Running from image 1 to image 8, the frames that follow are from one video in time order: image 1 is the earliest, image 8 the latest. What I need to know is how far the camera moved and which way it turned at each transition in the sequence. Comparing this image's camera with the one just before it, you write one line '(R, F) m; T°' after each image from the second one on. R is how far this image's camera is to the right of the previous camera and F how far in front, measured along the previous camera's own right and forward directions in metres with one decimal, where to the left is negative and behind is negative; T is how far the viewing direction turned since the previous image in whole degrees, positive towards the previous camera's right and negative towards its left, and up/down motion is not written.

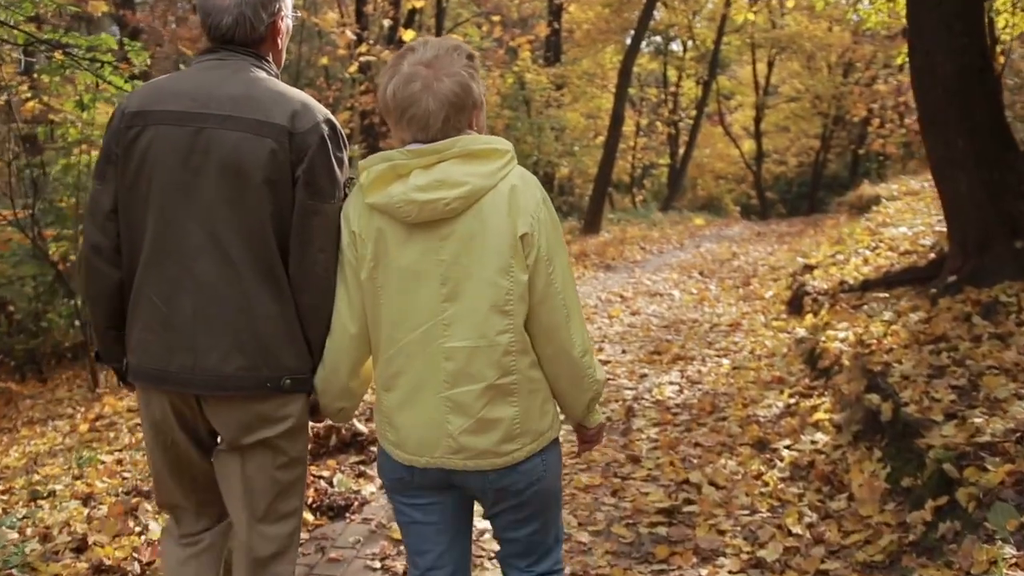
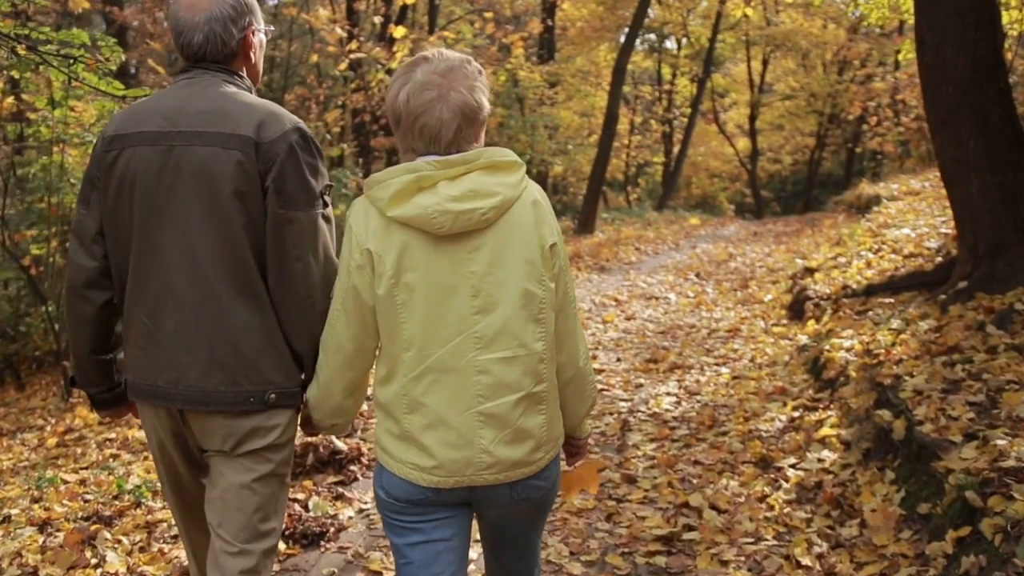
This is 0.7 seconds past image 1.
(0.0, +0.3) m; 0°
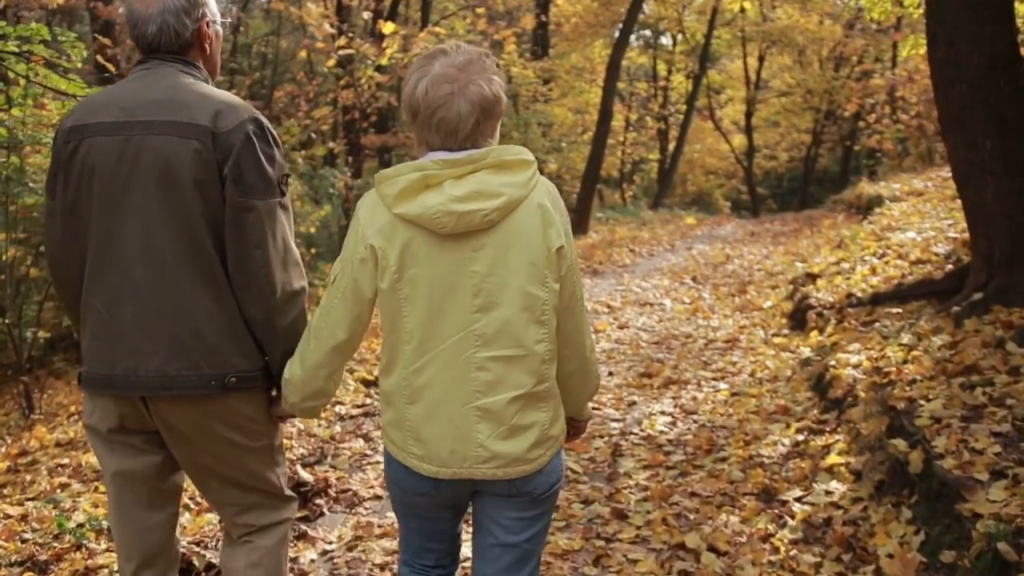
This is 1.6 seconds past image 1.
(+0.1, +0.4) m; 0°
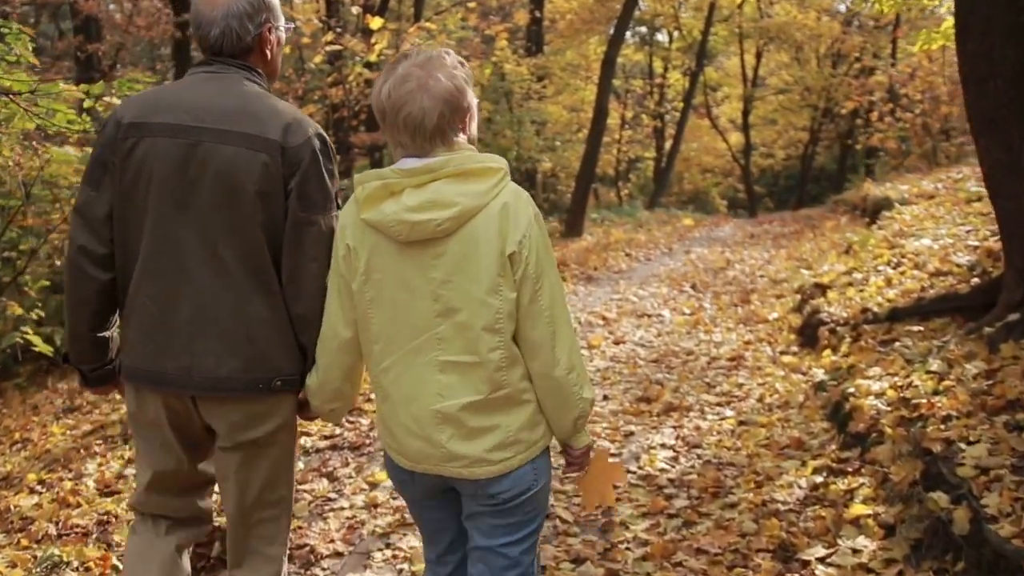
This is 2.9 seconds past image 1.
(+0.1, +0.6) m; 0°
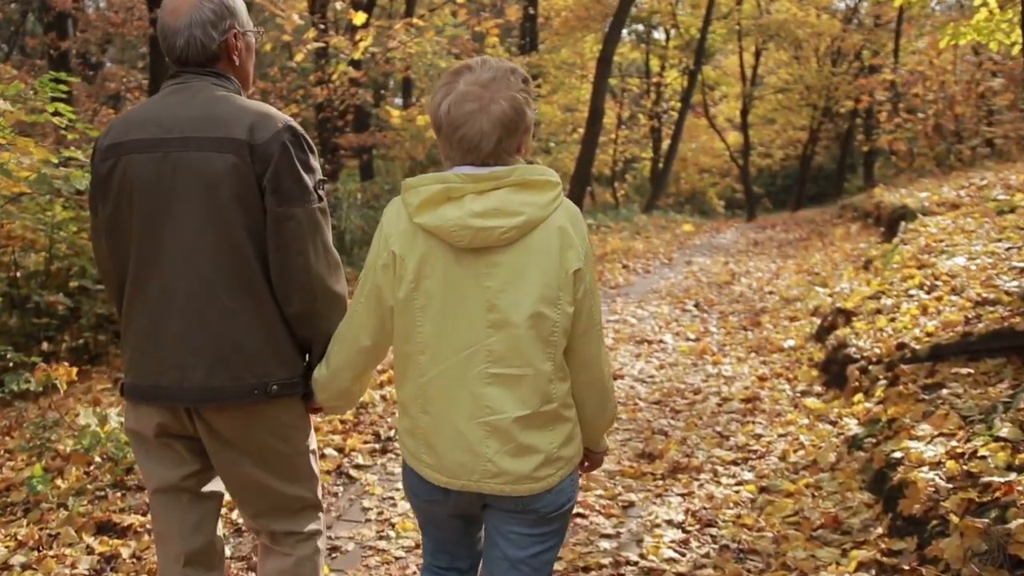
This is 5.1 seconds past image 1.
(+0.1, +1.0) m; 0°
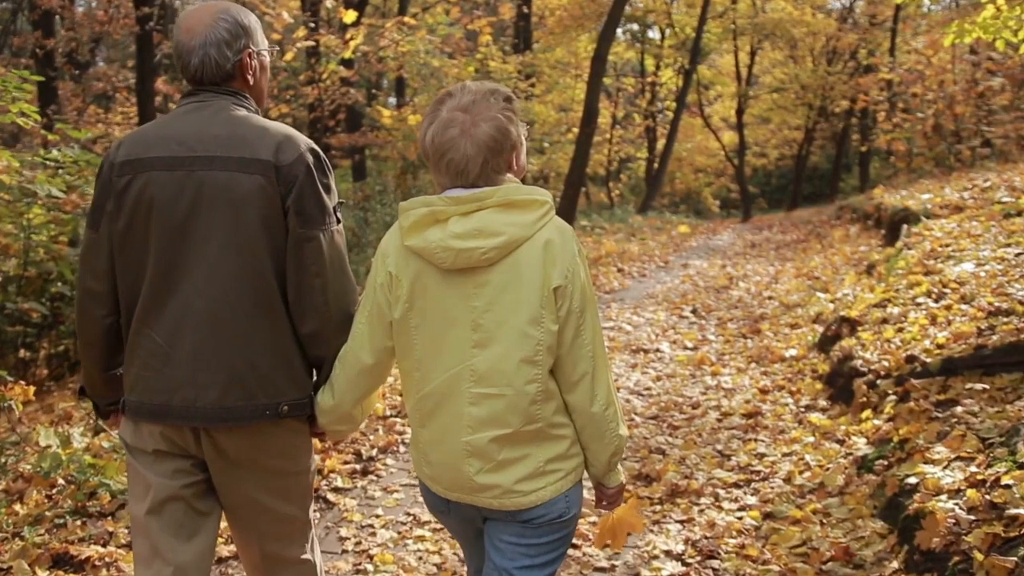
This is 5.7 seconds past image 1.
(0.0, +0.3) m; 0°
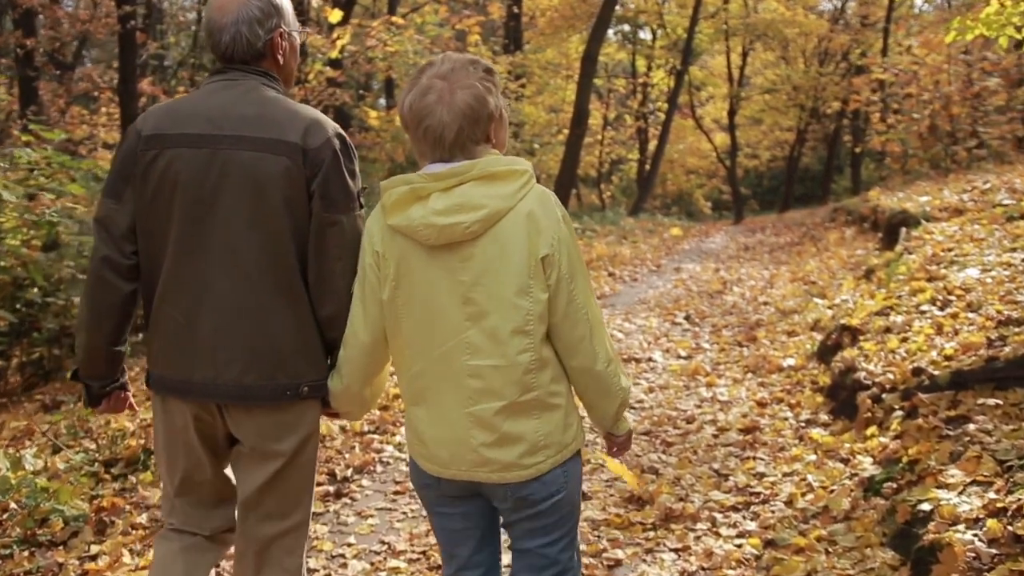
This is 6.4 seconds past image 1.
(+0.1, +0.3) m; +1°
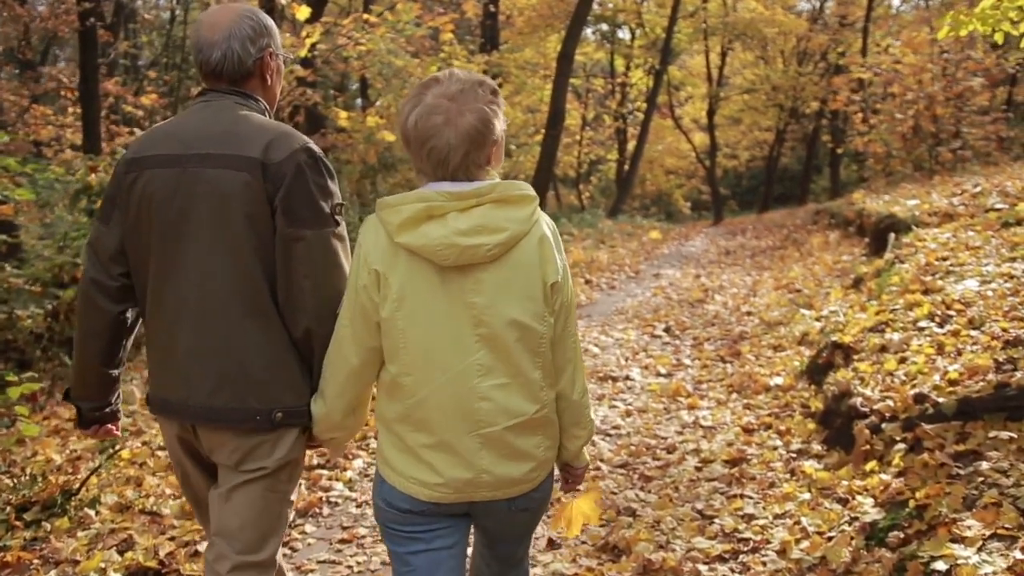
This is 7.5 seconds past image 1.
(+0.1, +0.6) m; +1°
